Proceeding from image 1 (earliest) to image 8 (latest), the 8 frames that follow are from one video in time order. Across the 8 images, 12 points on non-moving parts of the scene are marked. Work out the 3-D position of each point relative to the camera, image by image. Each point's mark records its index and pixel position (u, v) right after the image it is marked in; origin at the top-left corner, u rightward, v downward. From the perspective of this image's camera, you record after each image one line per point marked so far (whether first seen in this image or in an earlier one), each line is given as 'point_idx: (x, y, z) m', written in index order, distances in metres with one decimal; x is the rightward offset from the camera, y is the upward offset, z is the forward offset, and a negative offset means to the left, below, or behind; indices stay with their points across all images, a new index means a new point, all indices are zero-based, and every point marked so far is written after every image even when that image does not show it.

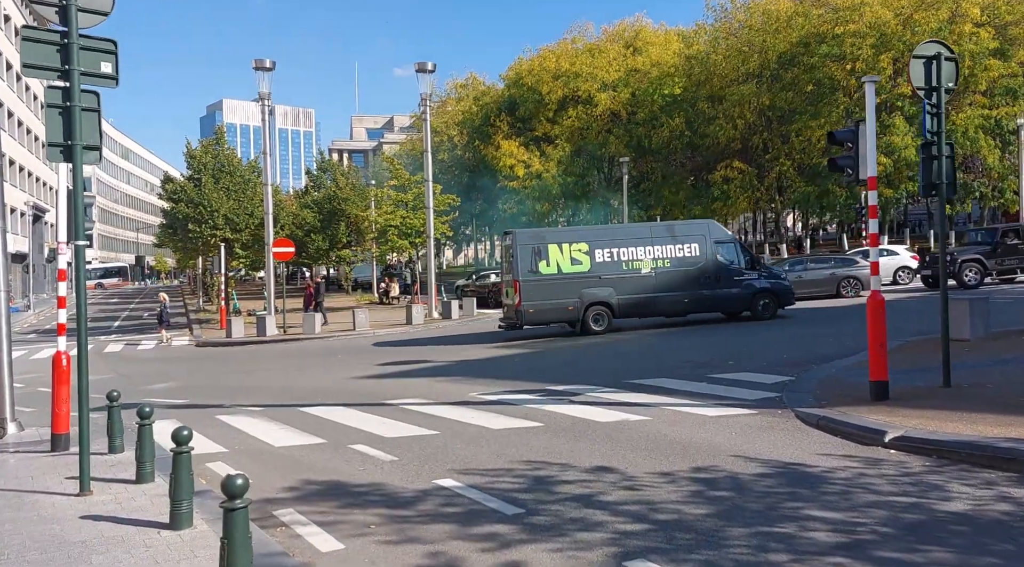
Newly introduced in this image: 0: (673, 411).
0: (+1.9, -1.6, +14.4) m
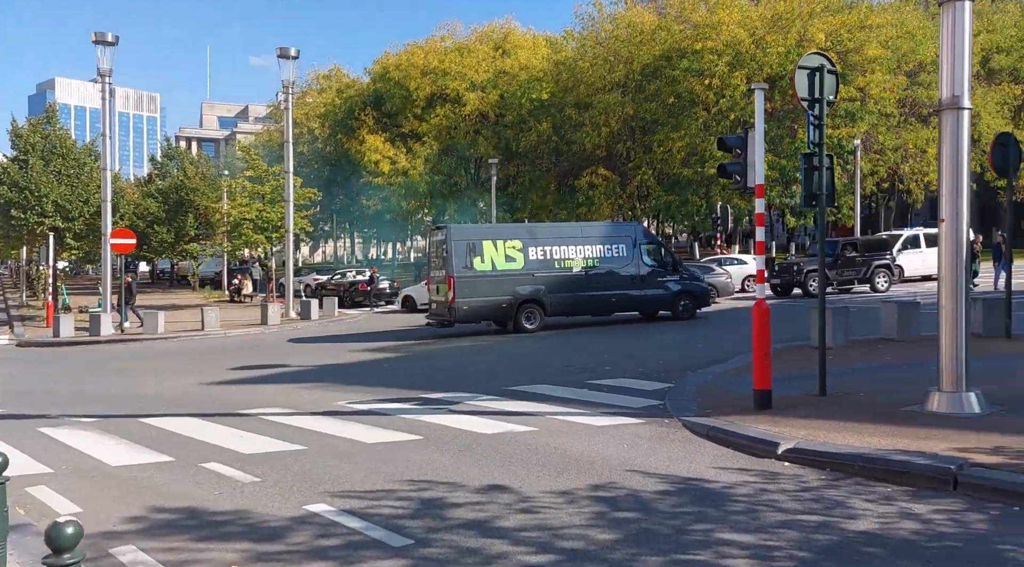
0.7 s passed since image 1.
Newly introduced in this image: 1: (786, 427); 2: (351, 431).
0: (+0.5, -1.6, +13.4) m
1: (+2.6, -1.4, +11.2) m
2: (-1.7, -1.7, +12.9) m
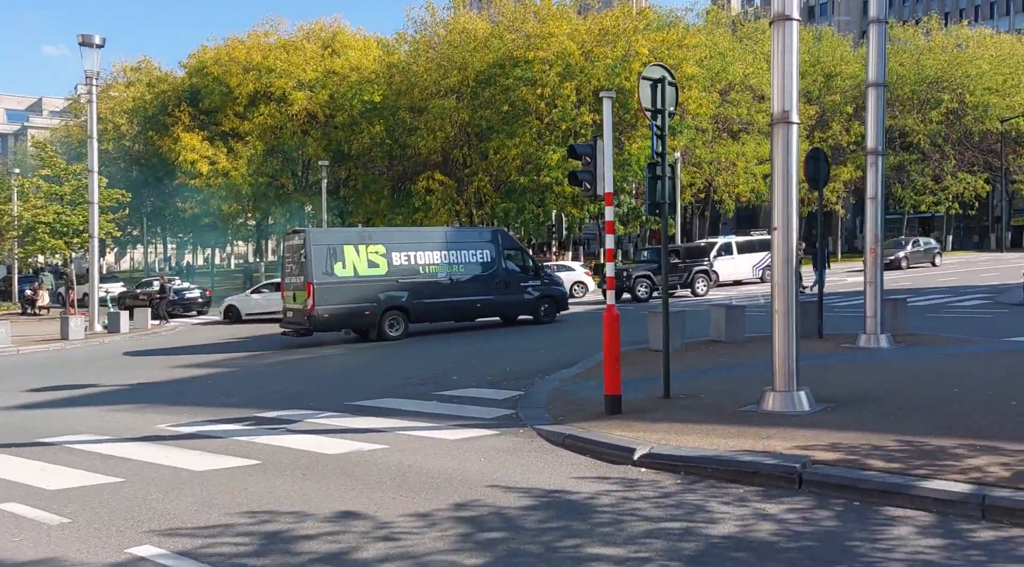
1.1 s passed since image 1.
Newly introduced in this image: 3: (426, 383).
0: (-1.2, -1.6, +12.6) m
1: (+1.2, -1.4, +10.7) m
2: (-3.3, -1.8, +11.8) m
3: (-1.2, -1.5, +17.4) m
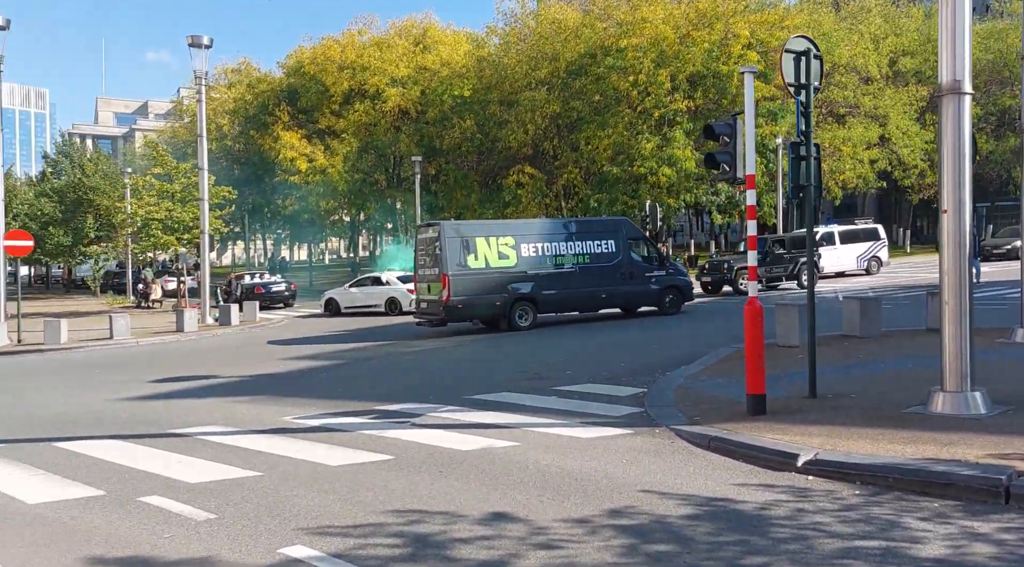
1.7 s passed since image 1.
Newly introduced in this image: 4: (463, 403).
0: (+0.2, -1.6, +12.2) m
1: (+2.4, -1.3, +10.2) m
2: (-2.0, -1.7, +11.6) m
3: (+0.5, -1.4, +17.1) m
4: (-0.6, -1.5, +14.9) m
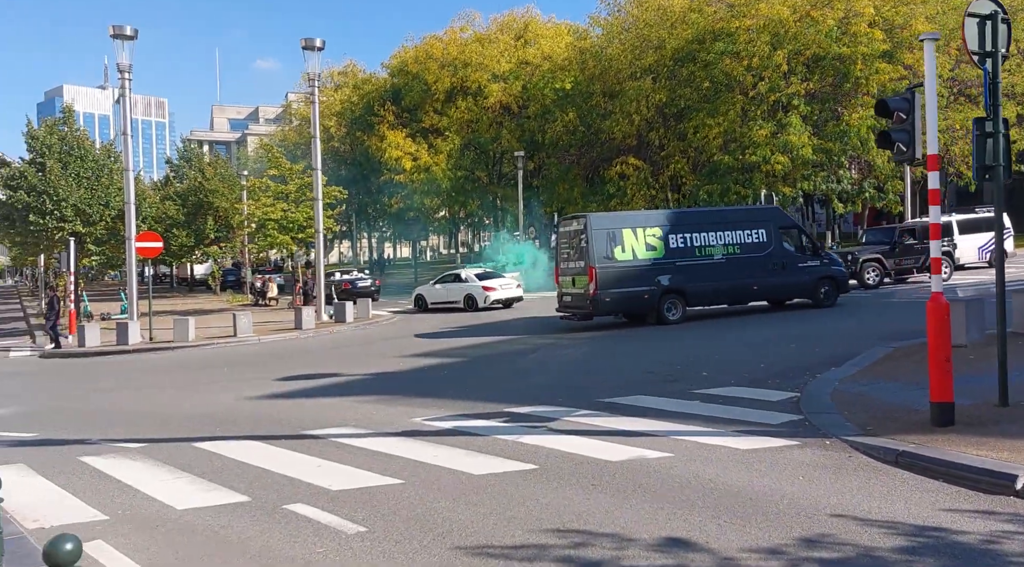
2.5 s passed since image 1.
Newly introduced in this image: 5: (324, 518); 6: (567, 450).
0: (+1.7, -1.5, +11.3) m
1: (+3.7, -1.3, +9.2) m
2: (-0.5, -1.7, +10.9) m
3: (+2.4, -1.4, +16.2) m
4: (+1.1, -1.5, +14.2) m
5: (-1.5, -1.7, +8.9) m
6: (+0.5, -1.6, +11.2) m
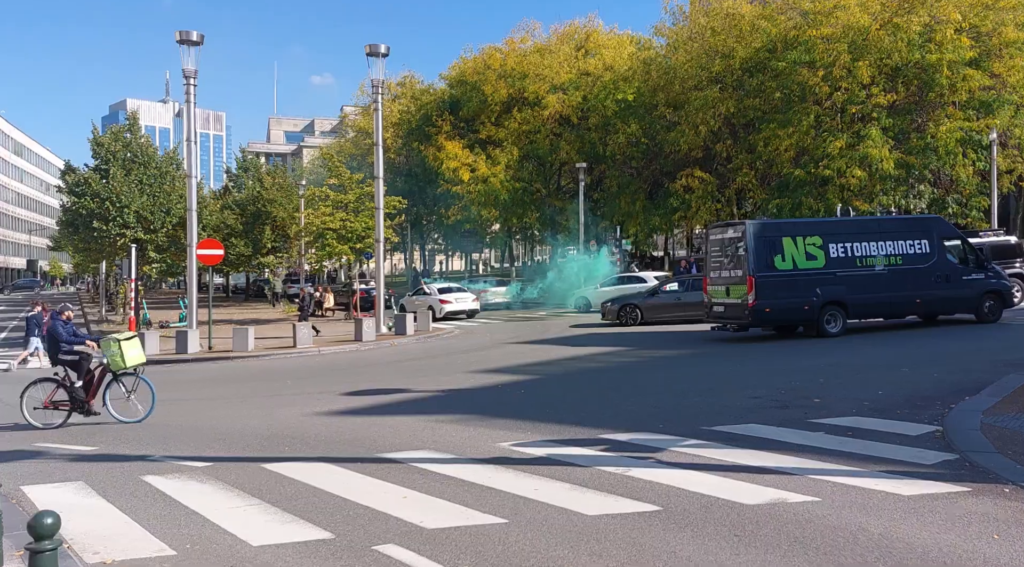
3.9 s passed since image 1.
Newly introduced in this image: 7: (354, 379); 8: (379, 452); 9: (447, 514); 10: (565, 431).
0: (+2.6, -1.7, +9.9) m
1: (+4.6, -1.4, +7.6) m
2: (+0.4, -1.8, +9.5) m
3: (+3.5, -1.6, +14.7) m
4: (+2.1, -1.7, +12.7) m
5: (-0.6, -1.8, +7.5) m
6: (+1.4, -1.7, +9.7) m
7: (-2.7, -1.6, +19.3) m
8: (-1.4, -1.8, +12.1) m
9: (-0.6, -1.8, +9.0) m
10: (+0.6, -1.7, +13.3) m
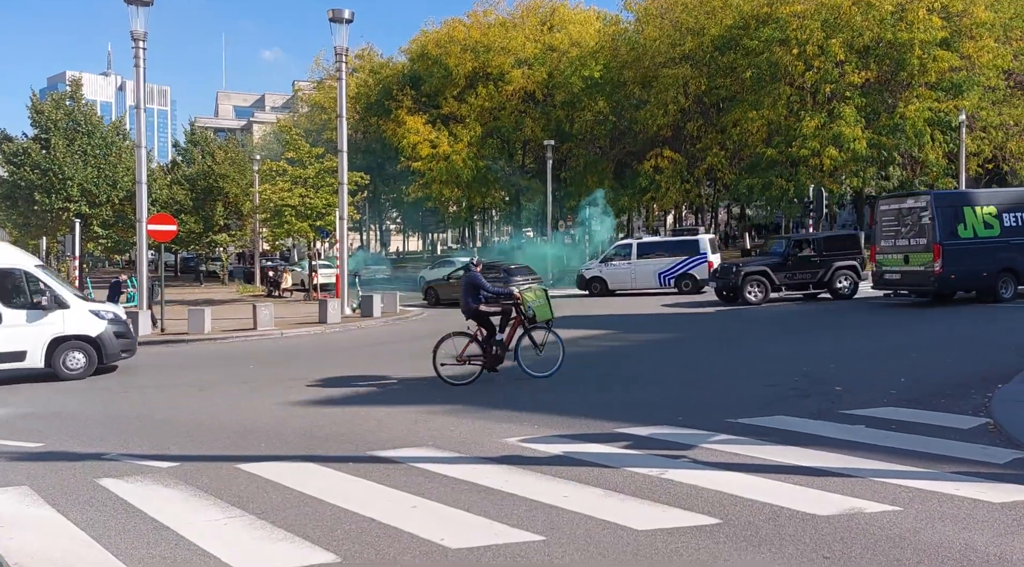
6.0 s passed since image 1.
0: (+2.8, -1.5, +8.6) m
1: (+4.9, -1.3, +6.4) m
2: (+0.6, -1.6, +8.1) m
3: (+3.5, -1.3, +13.4) m
4: (+2.2, -1.4, +11.4) m
5: (-0.3, -1.6, +6.1) m
6: (+1.6, -1.5, +8.4) m
7: (-2.9, -1.3, +17.8) m
8: (-1.3, -1.5, +10.6) m
9: (-0.3, -1.6, +7.6) m
10: (+0.7, -1.5, +11.9) m
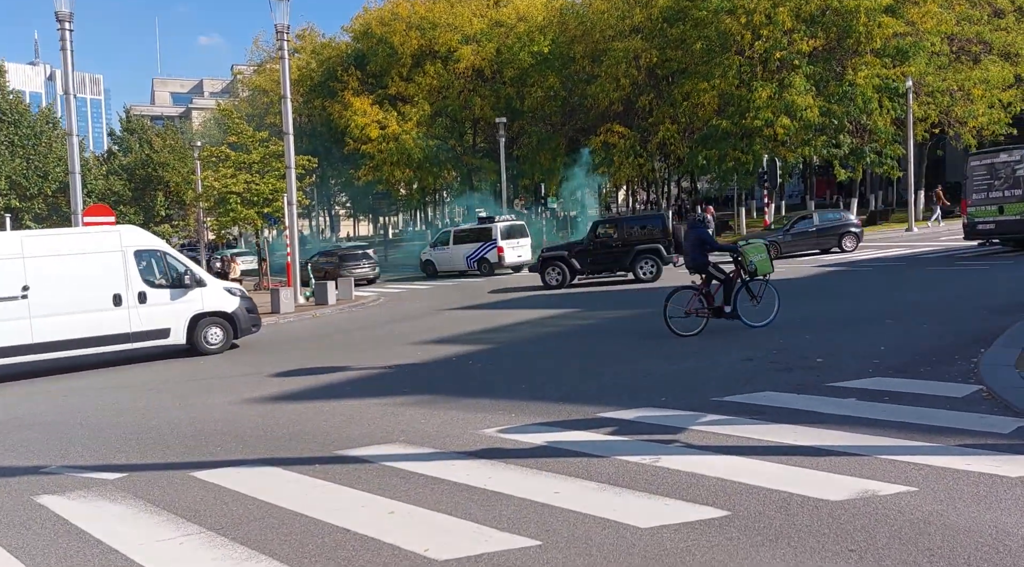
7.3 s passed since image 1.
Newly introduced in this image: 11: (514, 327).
0: (+2.7, -1.2, +8.0) m
1: (+4.9, -1.0, +5.9) m
2: (+0.5, -1.4, +7.5) m
3: (+3.2, -1.0, +12.8) m
4: (+2.0, -1.2, +10.8) m
5: (-0.3, -1.5, +5.4) m
6: (+1.5, -1.3, +7.7) m
7: (-3.4, -1.1, +16.9) m
8: (-1.5, -1.4, +9.8) m
9: (-0.4, -1.5, +6.8) m
10: (+0.4, -1.2, +11.2) m
11: (0.0, -0.7, +18.8) m
